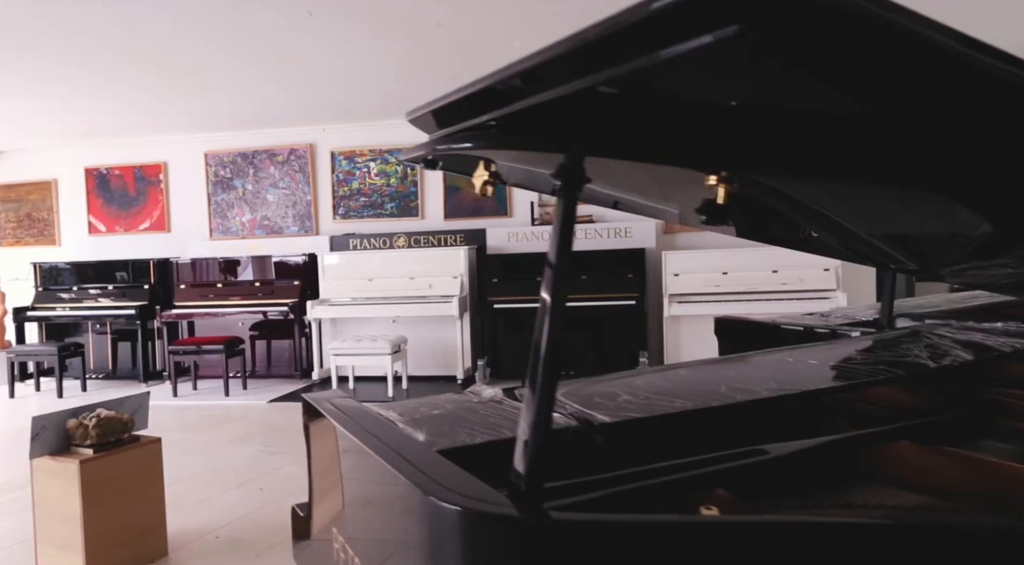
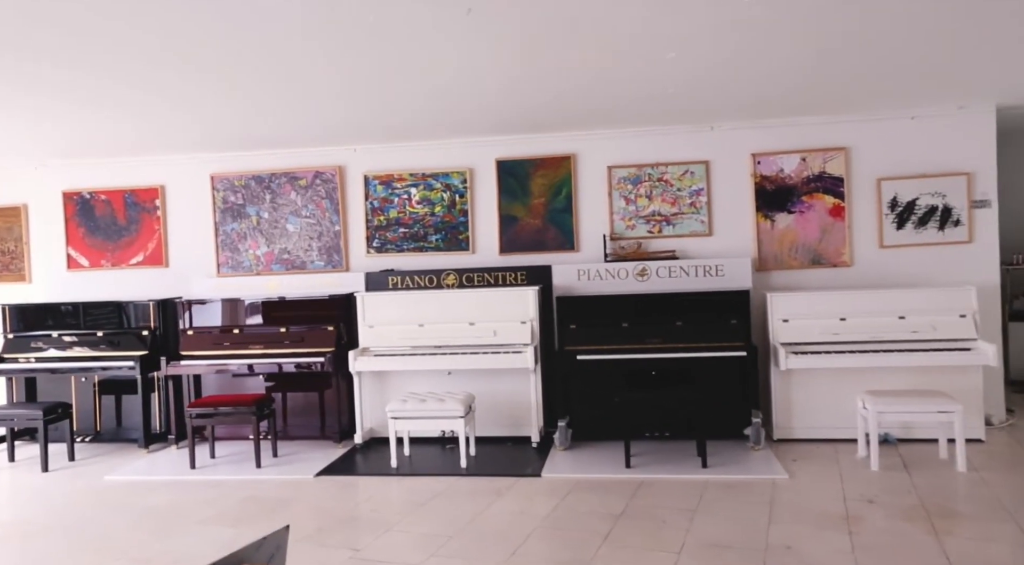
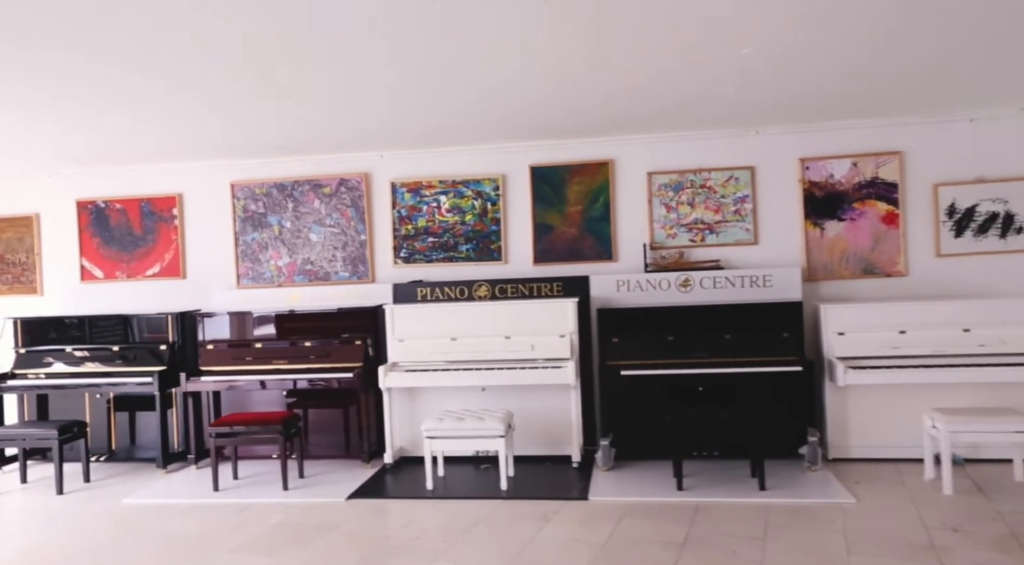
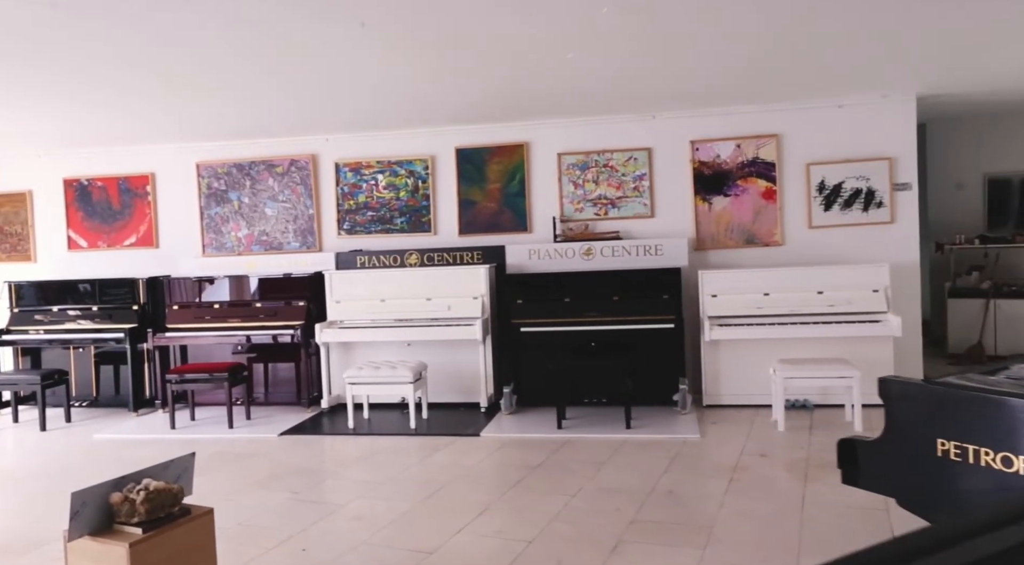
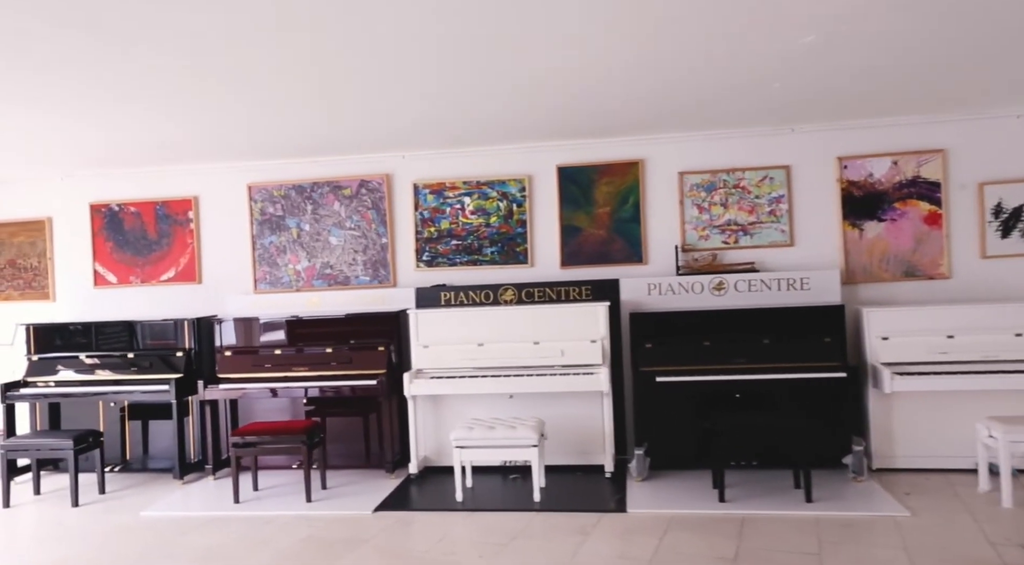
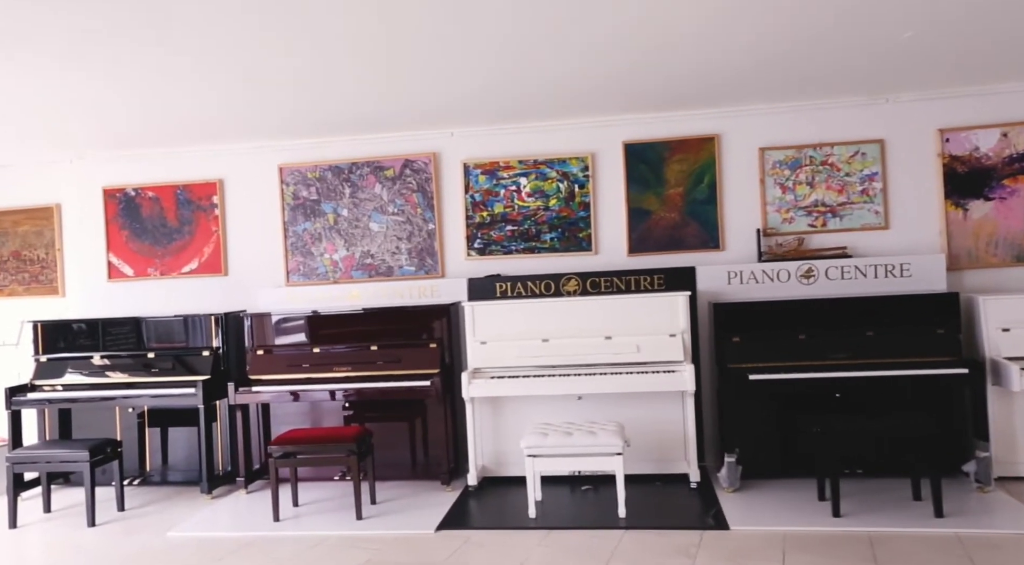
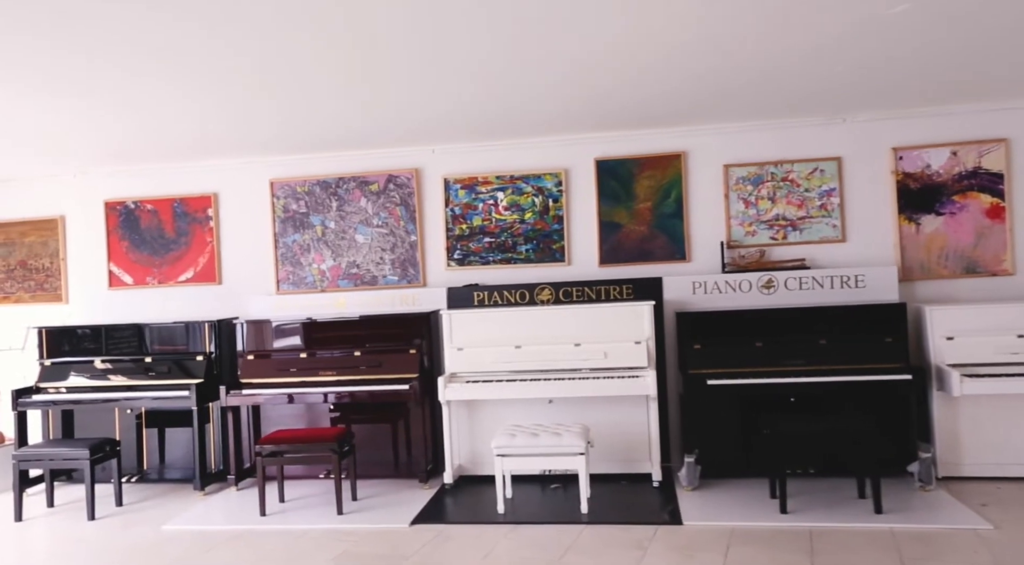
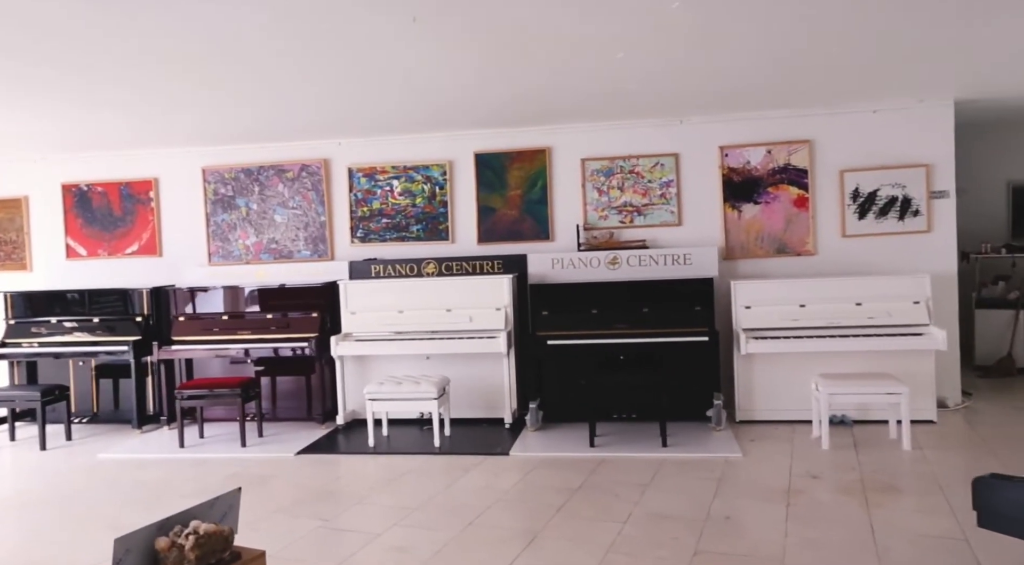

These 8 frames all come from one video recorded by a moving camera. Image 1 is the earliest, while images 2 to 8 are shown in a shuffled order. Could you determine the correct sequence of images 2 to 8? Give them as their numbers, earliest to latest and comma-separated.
4, 8, 2, 3, 5, 7, 6
